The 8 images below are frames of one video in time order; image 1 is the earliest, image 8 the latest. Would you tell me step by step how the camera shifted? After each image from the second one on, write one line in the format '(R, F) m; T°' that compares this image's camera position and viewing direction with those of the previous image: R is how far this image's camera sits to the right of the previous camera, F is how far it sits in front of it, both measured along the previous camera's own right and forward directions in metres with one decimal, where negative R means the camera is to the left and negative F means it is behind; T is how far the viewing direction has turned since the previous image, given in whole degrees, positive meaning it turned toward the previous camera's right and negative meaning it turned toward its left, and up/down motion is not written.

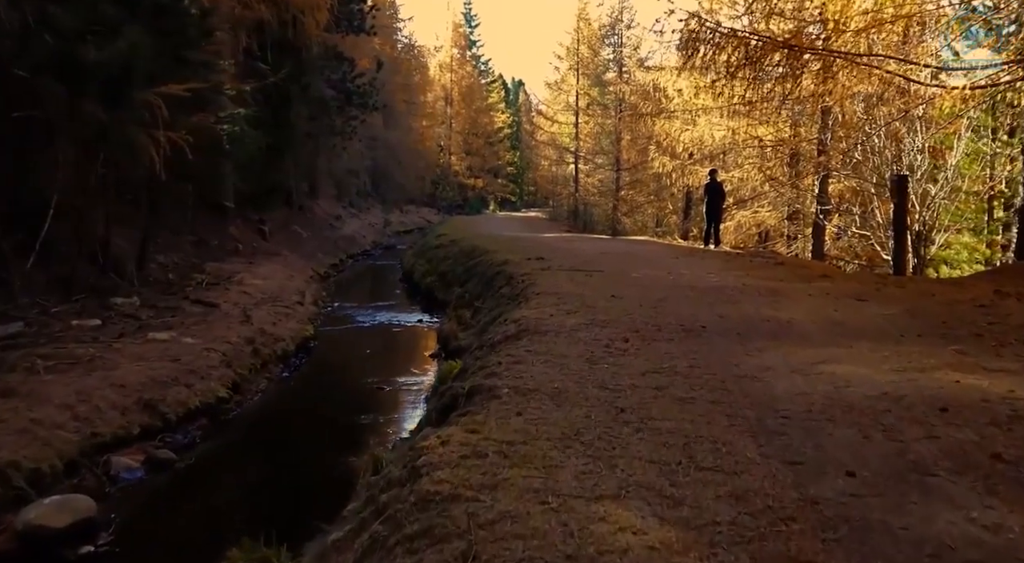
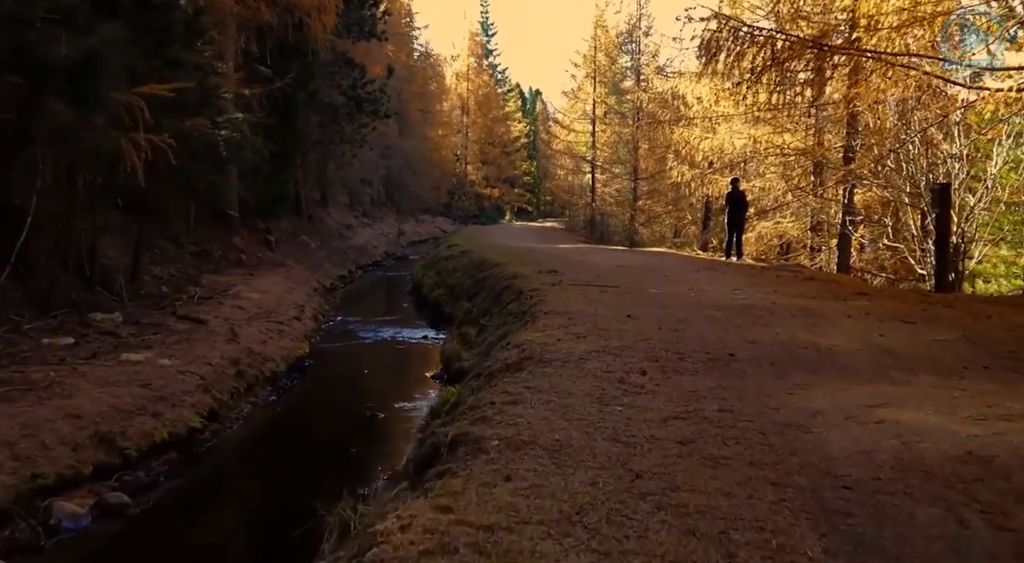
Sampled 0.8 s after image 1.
(+0.1, +1.1) m; -1°
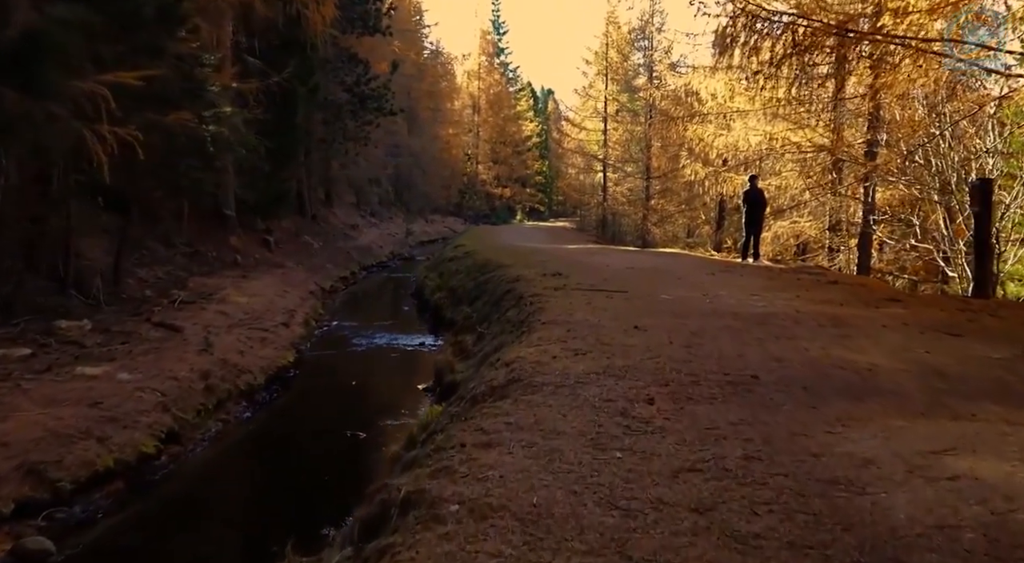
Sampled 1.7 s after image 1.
(+0.2, +1.1) m; -1°
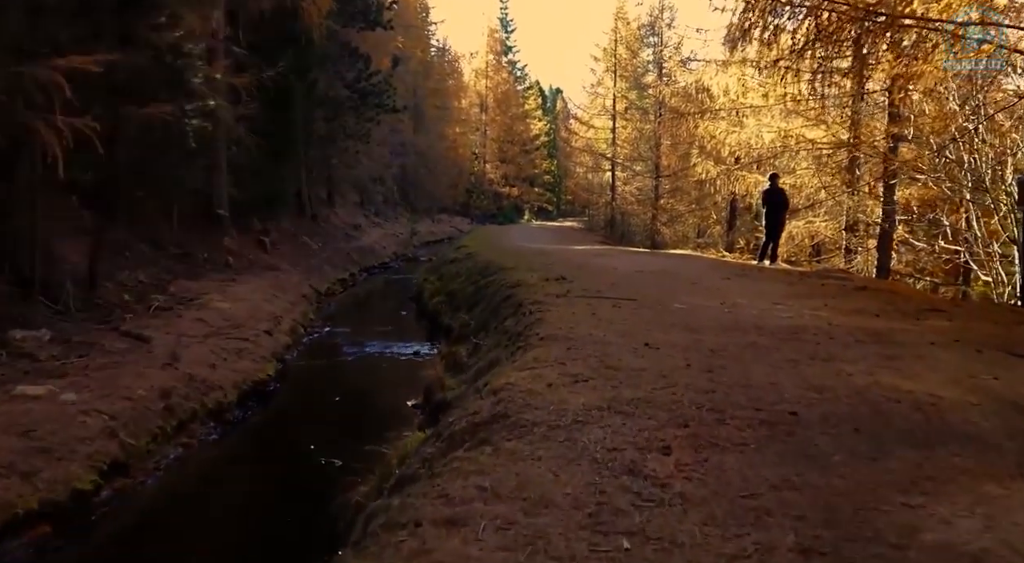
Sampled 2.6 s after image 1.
(+0.1, +1.1) m; -1°
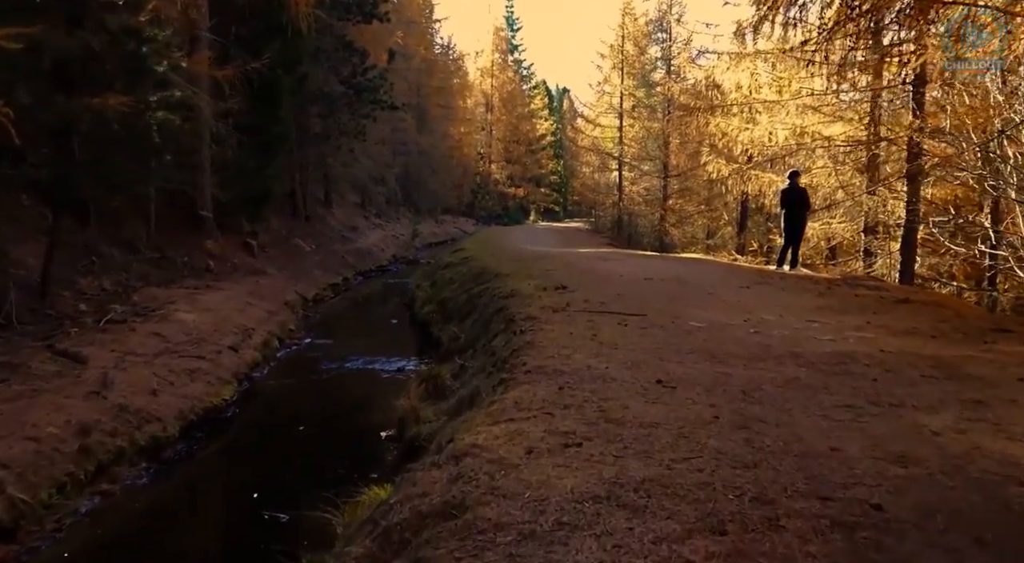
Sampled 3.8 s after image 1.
(+0.2, +1.6) m; 0°
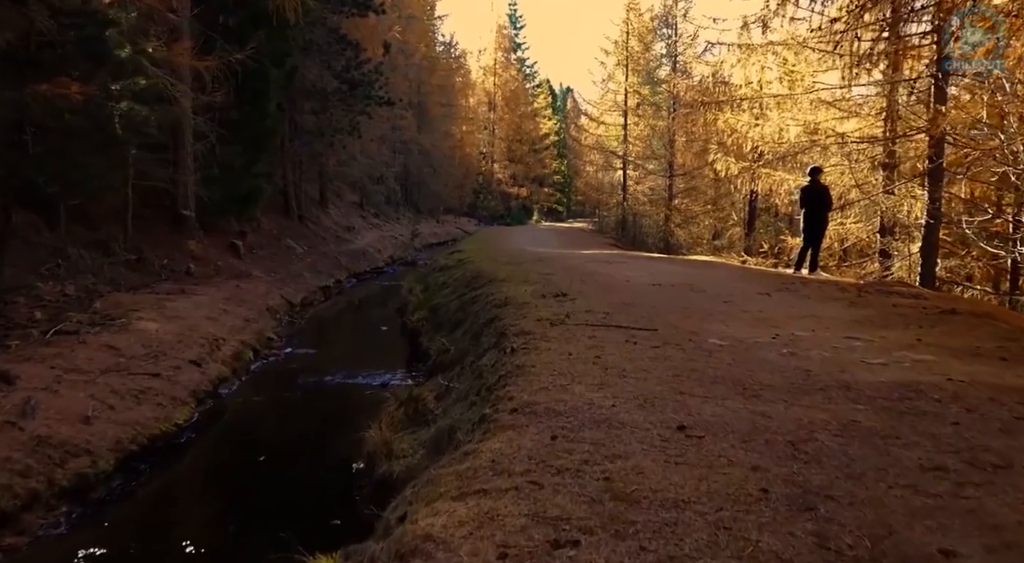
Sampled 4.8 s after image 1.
(+0.1, +1.4) m; 0°
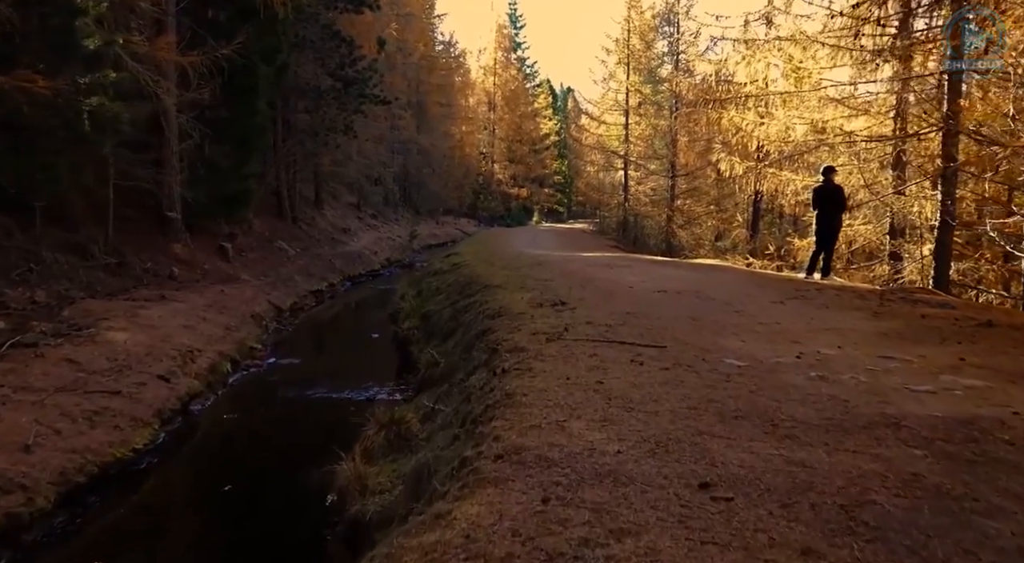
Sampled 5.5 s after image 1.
(+0.1, +0.9) m; 0°
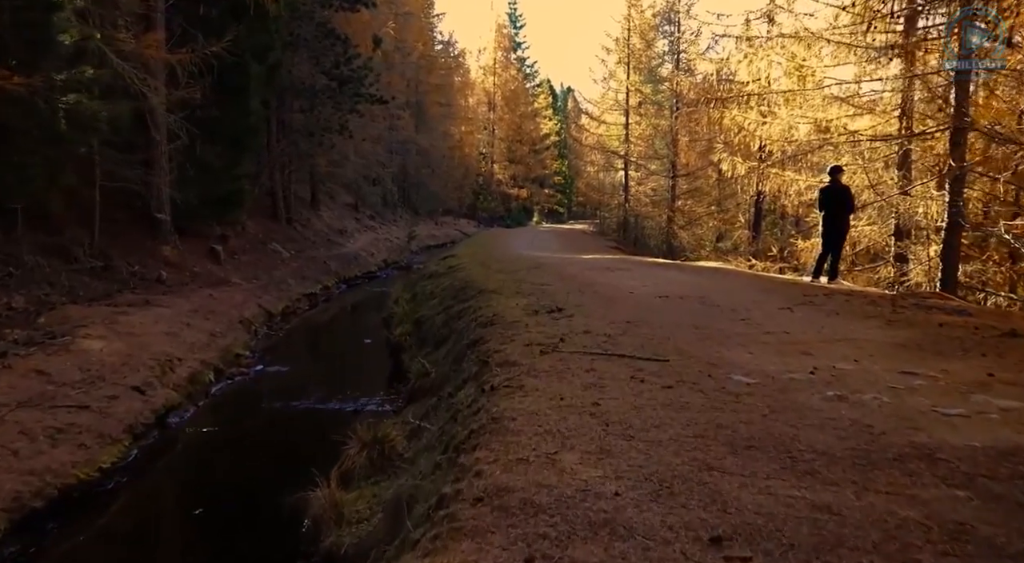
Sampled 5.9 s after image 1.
(+0.1, +0.6) m; 0°
